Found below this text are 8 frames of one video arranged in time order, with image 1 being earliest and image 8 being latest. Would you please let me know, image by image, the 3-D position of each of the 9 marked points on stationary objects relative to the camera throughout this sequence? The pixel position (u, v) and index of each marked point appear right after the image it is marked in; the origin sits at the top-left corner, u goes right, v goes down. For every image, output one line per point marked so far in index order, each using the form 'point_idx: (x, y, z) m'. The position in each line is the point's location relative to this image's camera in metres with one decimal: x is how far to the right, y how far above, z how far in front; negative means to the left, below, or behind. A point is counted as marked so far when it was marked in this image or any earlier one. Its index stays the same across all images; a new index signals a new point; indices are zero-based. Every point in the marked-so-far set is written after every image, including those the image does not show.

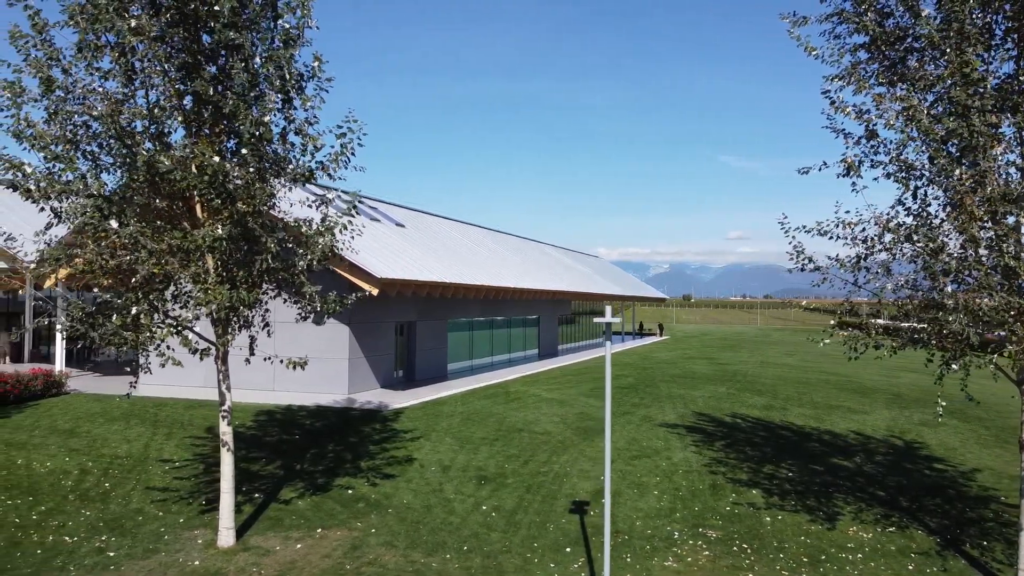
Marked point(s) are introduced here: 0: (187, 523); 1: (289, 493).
0: (-4.4, -3.2, +9.4) m
1: (-3.4, -3.1, +10.4) m
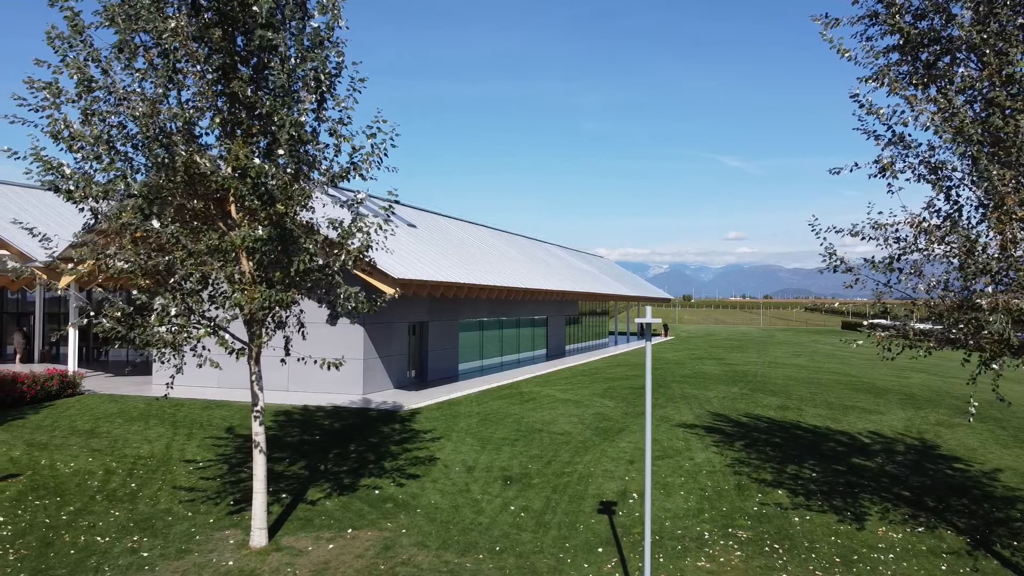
0: (-4.0, -3.2, +9.4) m
1: (-3.0, -3.1, +10.4) m
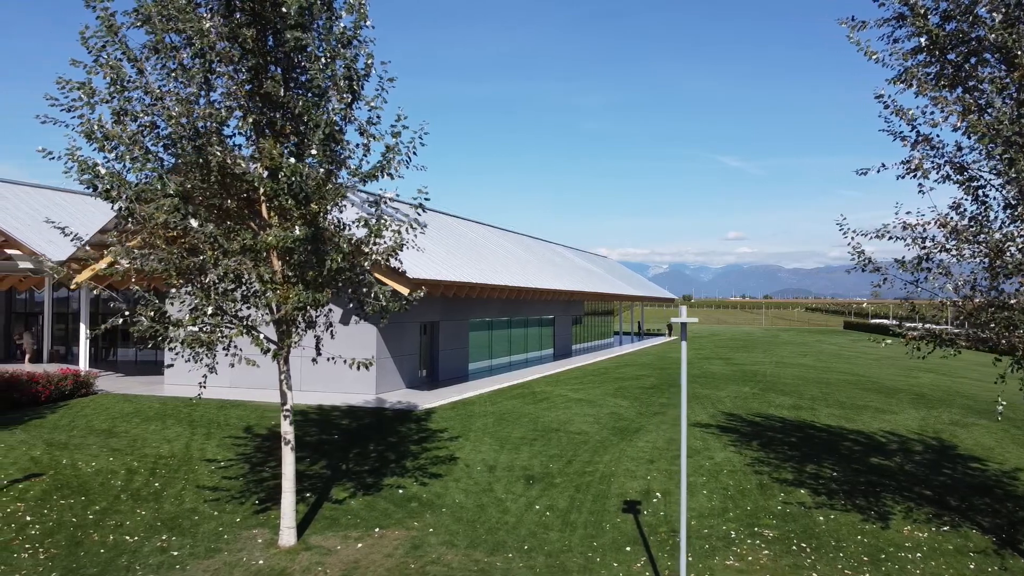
0: (-3.7, -3.2, +9.4) m
1: (-2.6, -3.1, +10.4) m
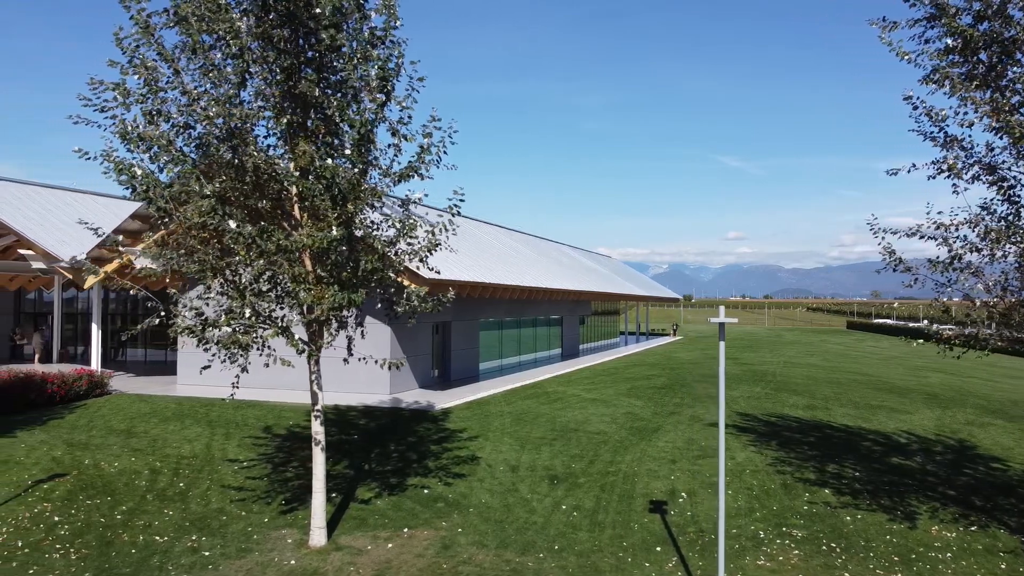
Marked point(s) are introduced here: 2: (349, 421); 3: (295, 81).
0: (-3.3, -3.2, +9.4) m
1: (-2.2, -3.1, +10.5) m
2: (-3.5, -2.9, +14.9) m
3: (-2.5, +2.4, +8.0) m
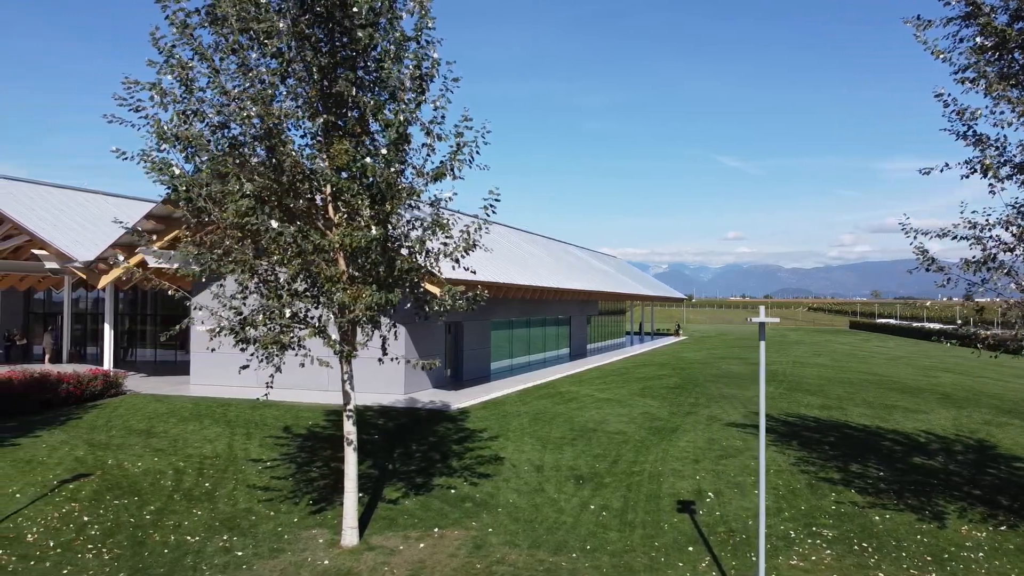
0: (-2.9, -3.2, +9.4) m
1: (-1.8, -3.1, +10.4) m
2: (-3.1, -2.9, +14.9) m
3: (-2.1, +2.4, +7.9) m
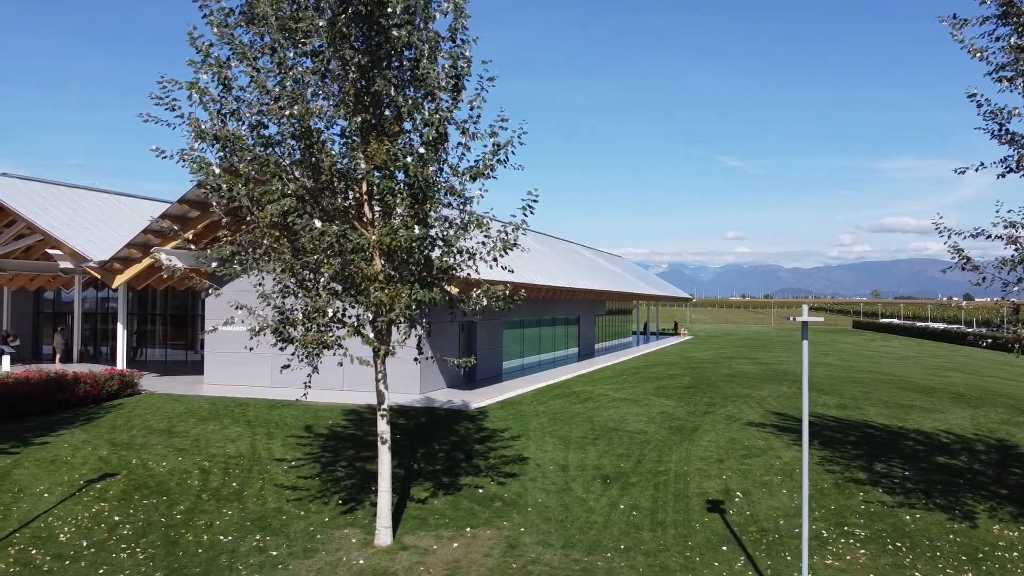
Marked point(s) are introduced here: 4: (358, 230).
0: (-2.4, -3.2, +9.4) m
1: (-1.4, -3.1, +10.4) m
2: (-2.7, -2.9, +14.9) m
3: (-1.7, +2.4, +7.9) m
4: (-1.8, +0.7, +7.9) m
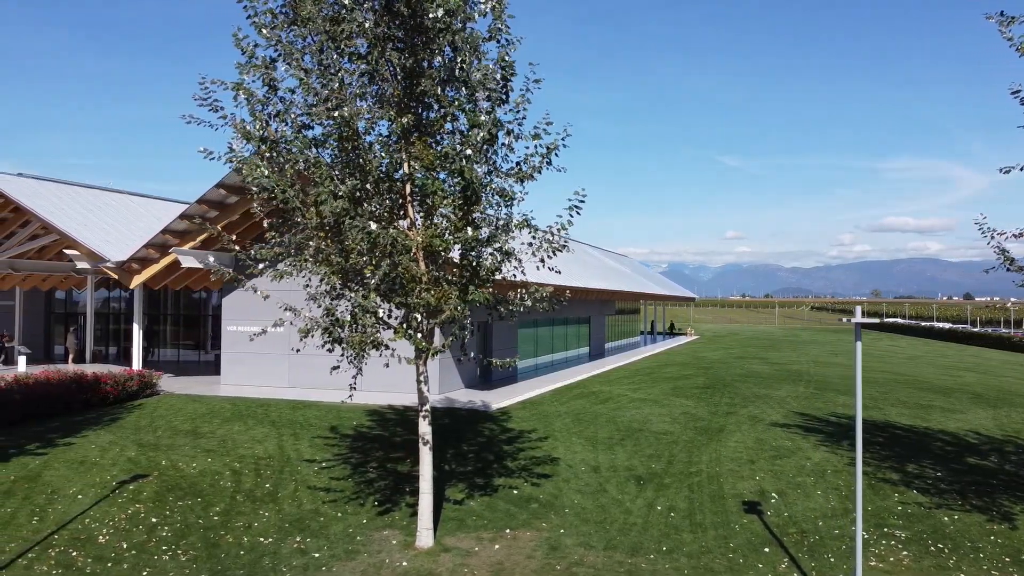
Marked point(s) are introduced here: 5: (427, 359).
0: (-1.9, -3.2, +9.4) m
1: (-0.9, -3.1, +10.4) m
2: (-2.2, -2.9, +14.9) m
3: (-1.1, +2.4, +7.9) m
4: (-1.3, +0.7, +7.9) m
5: (-1.0, -0.9, +8.3) m
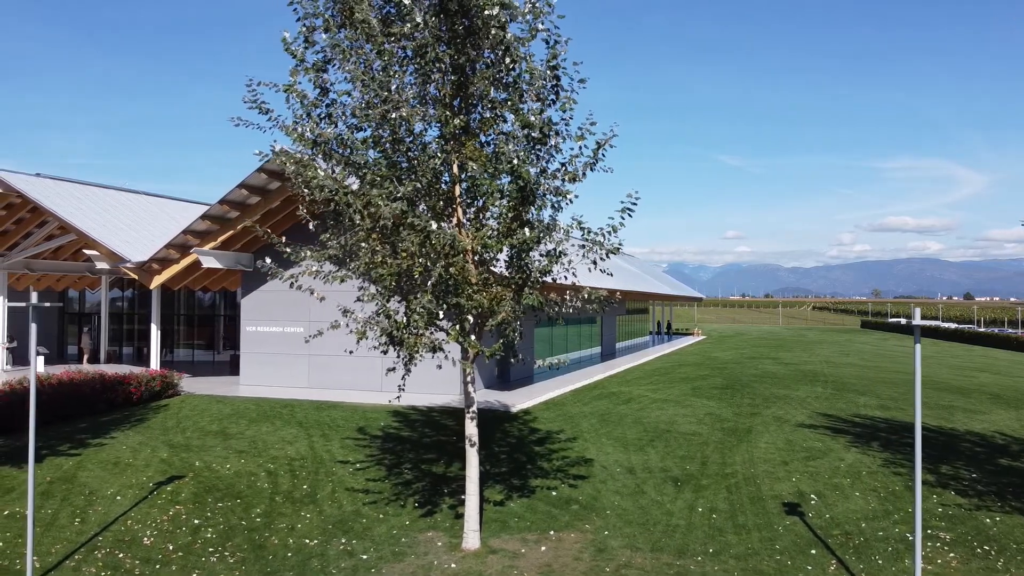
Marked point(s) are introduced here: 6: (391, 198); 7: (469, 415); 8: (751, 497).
0: (-1.3, -3.2, +9.4) m
1: (-0.3, -3.1, +10.4) m
2: (-1.6, -2.9, +14.9) m
3: (-0.6, +2.4, +7.9) m
4: (-0.7, +0.6, +7.9) m
5: (-0.4, -0.9, +8.3) m
6: (-1.4, +1.0, +7.5) m
7: (-0.5, -1.6, +8.6) m
8: (+3.6, -3.2, +10.4) m
